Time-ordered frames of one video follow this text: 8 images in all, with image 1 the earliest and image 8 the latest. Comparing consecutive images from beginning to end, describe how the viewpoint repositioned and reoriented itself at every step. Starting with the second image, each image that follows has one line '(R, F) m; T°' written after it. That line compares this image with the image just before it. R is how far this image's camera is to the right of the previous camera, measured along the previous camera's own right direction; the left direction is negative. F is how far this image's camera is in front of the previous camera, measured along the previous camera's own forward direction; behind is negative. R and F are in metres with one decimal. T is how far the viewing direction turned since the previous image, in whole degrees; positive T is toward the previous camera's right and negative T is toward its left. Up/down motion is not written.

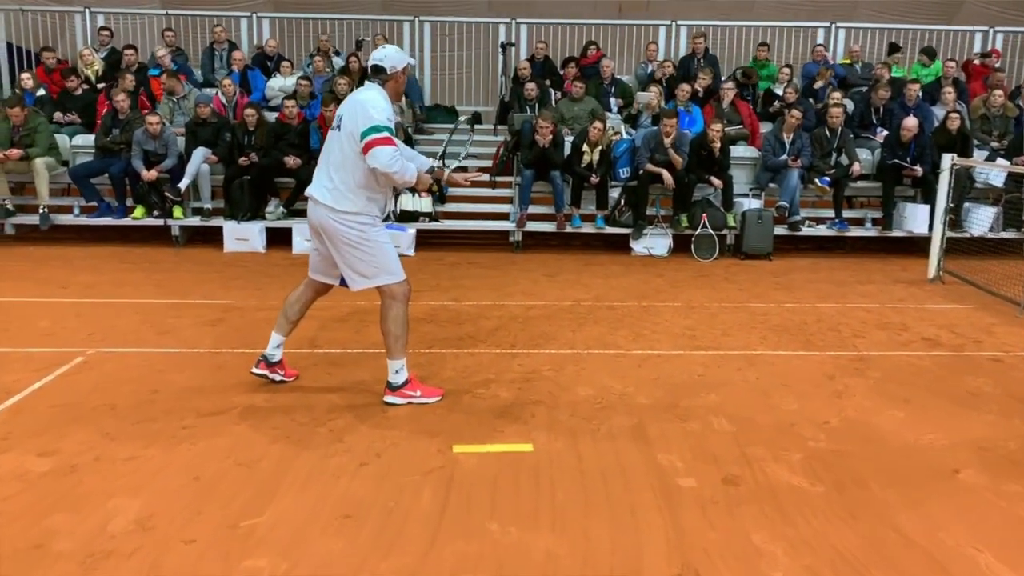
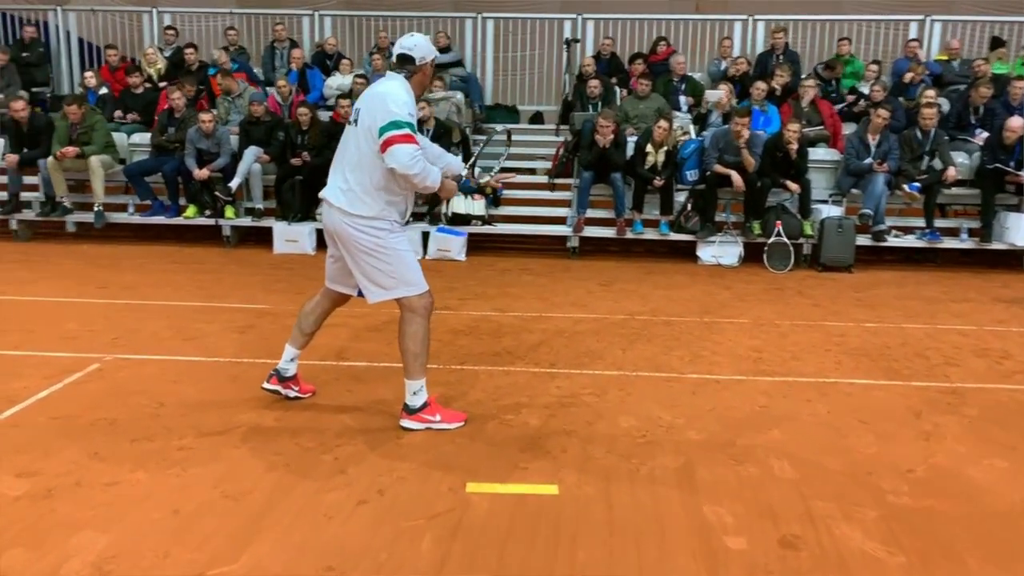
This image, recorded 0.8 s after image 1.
(+0.2, +0.5) m; -5°
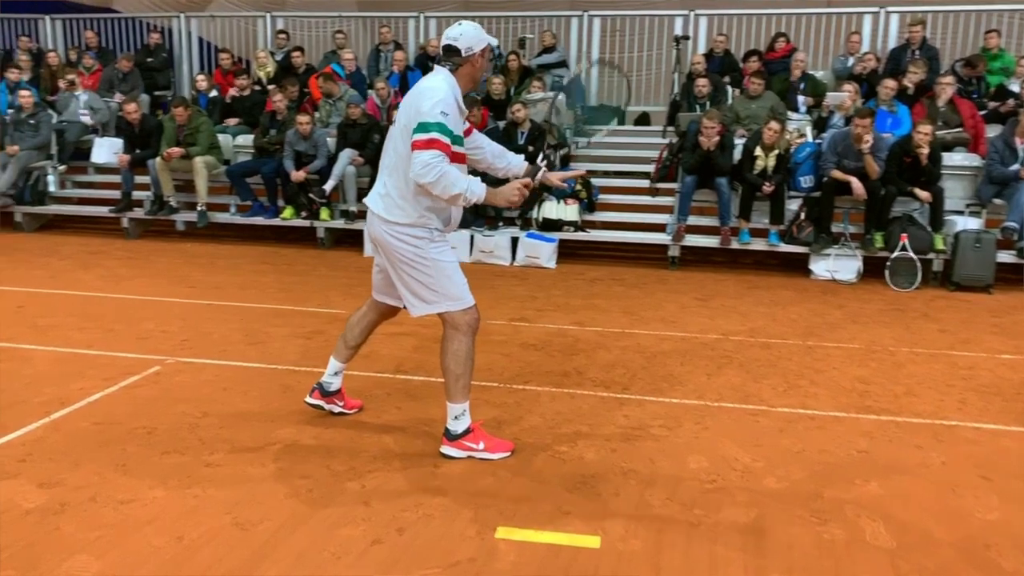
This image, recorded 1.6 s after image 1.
(+0.3, +0.5) m; -8°
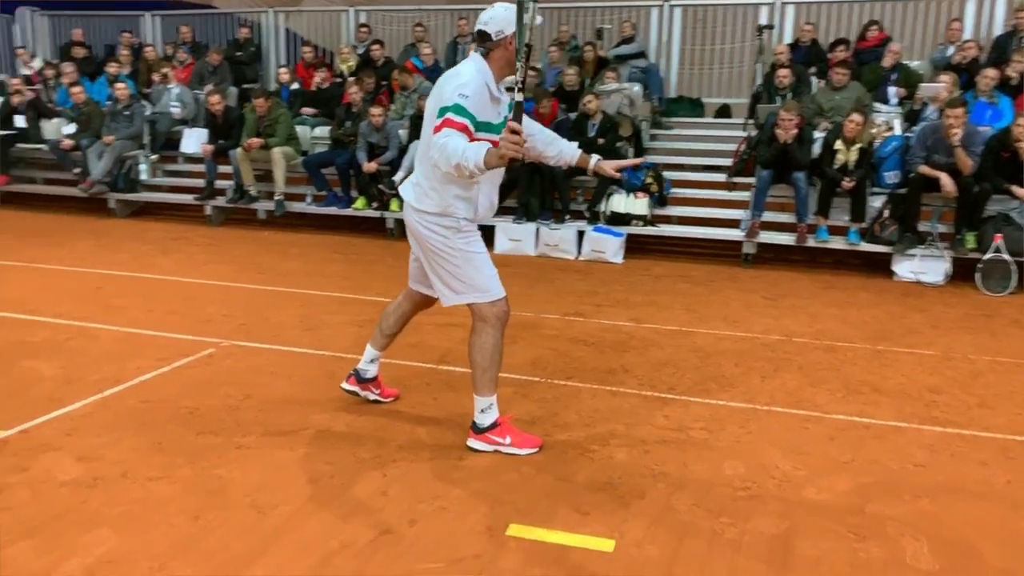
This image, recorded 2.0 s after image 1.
(+0.3, +0.1) m; -6°
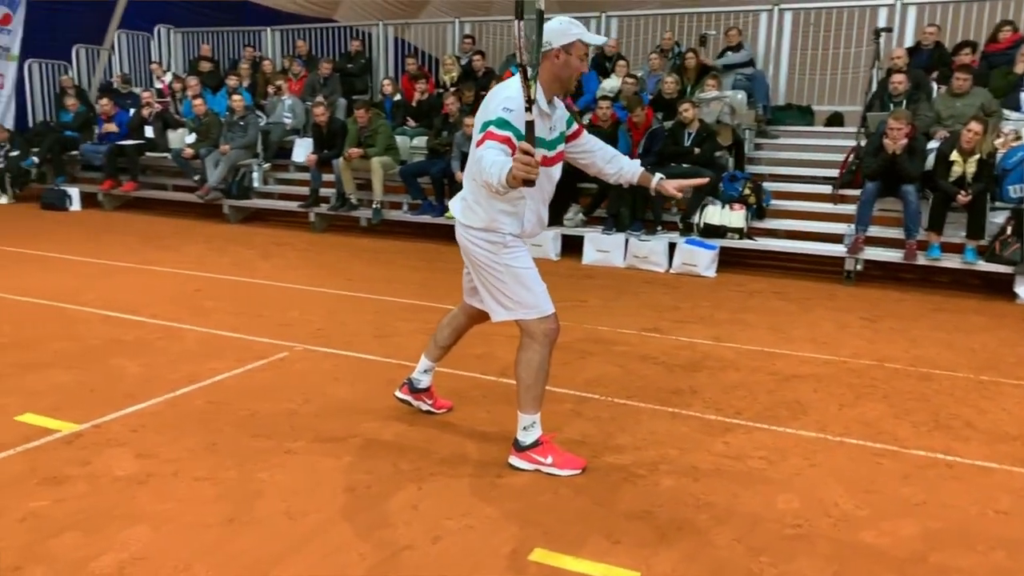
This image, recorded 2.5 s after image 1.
(+0.3, +0.1) m; -8°
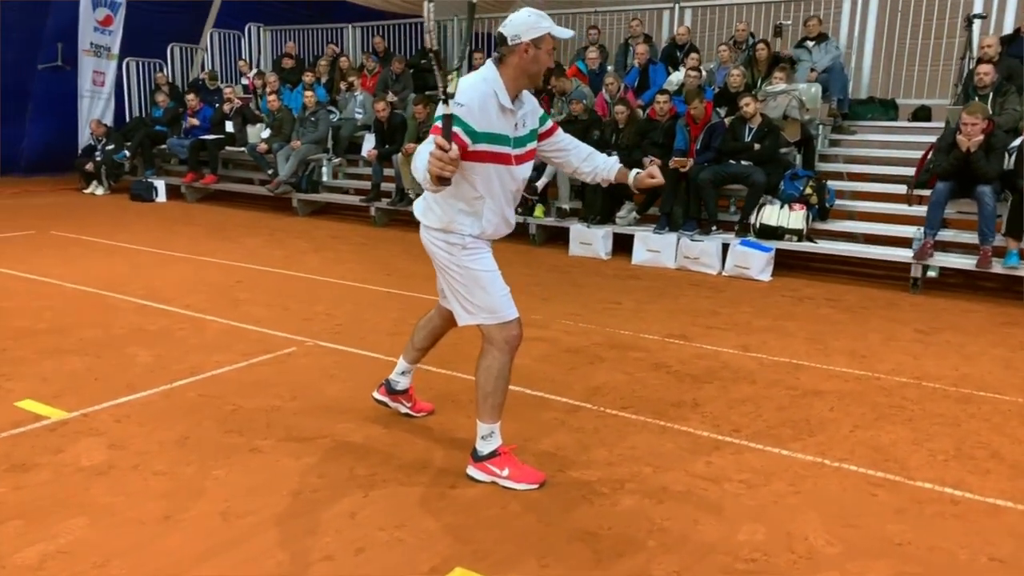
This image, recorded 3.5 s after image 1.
(+0.6, +0.2) m; -7°
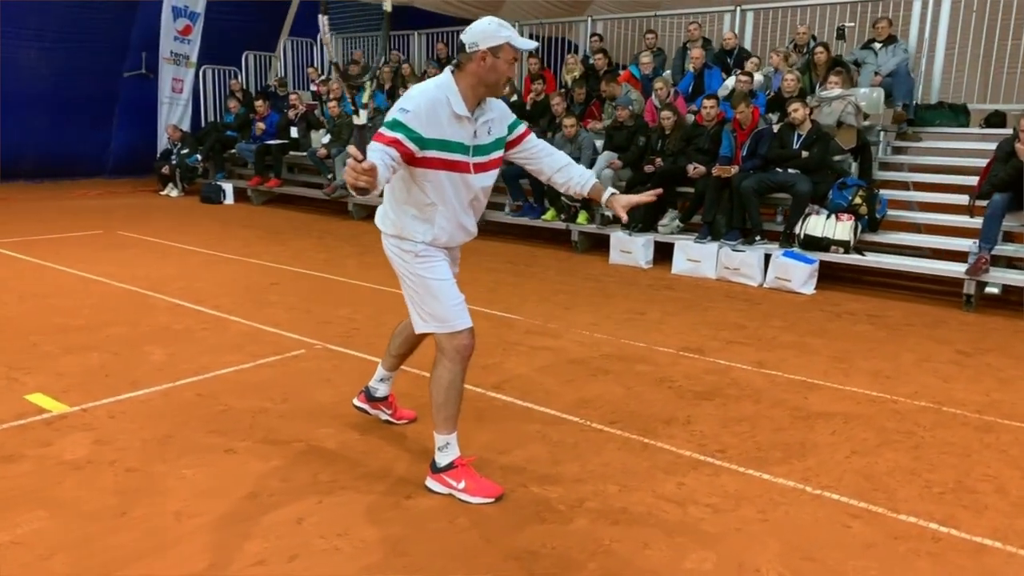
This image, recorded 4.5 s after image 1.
(+0.5, +0.1) m; -6°
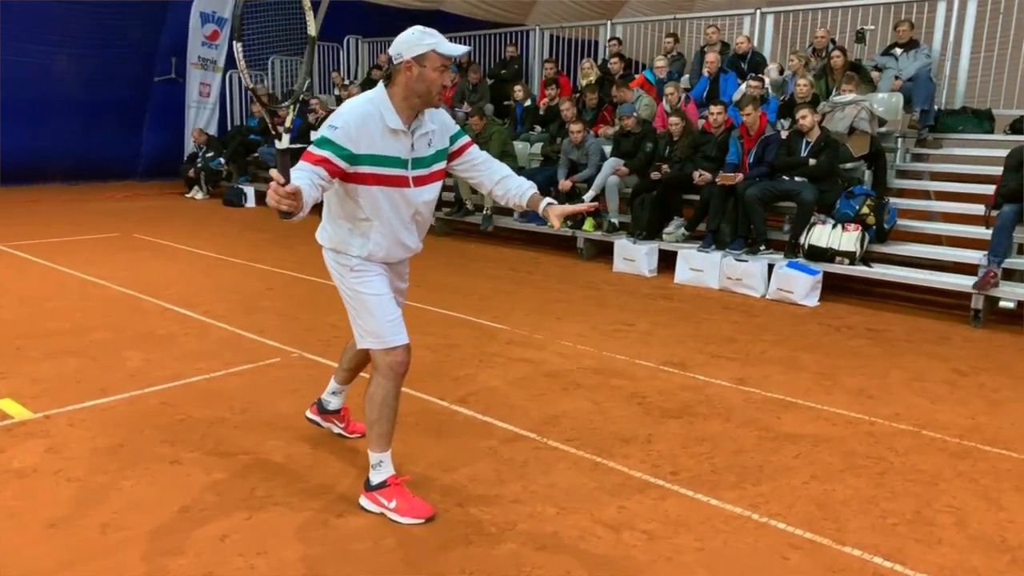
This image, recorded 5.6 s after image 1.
(+0.5, +0.1) m; -3°
